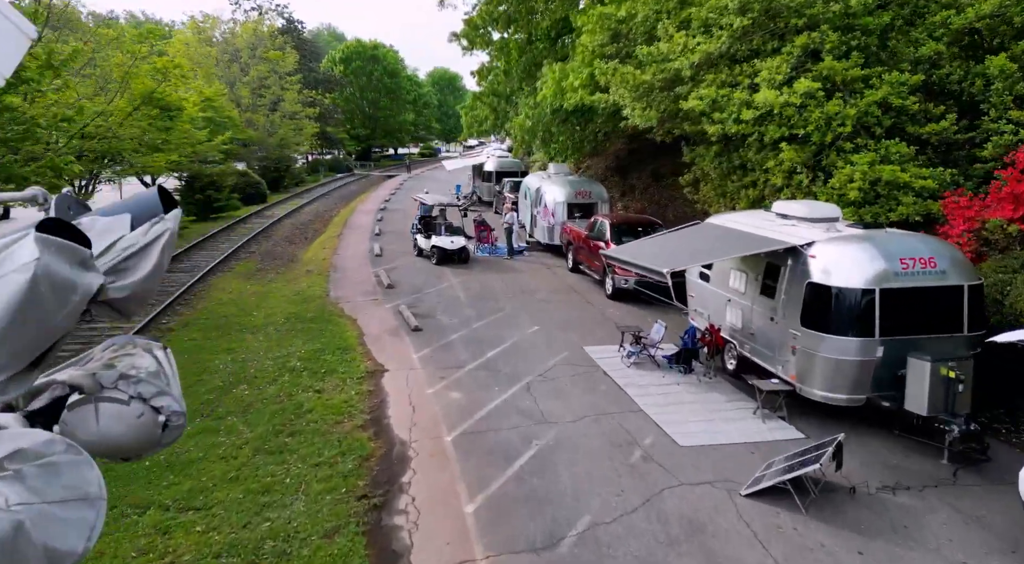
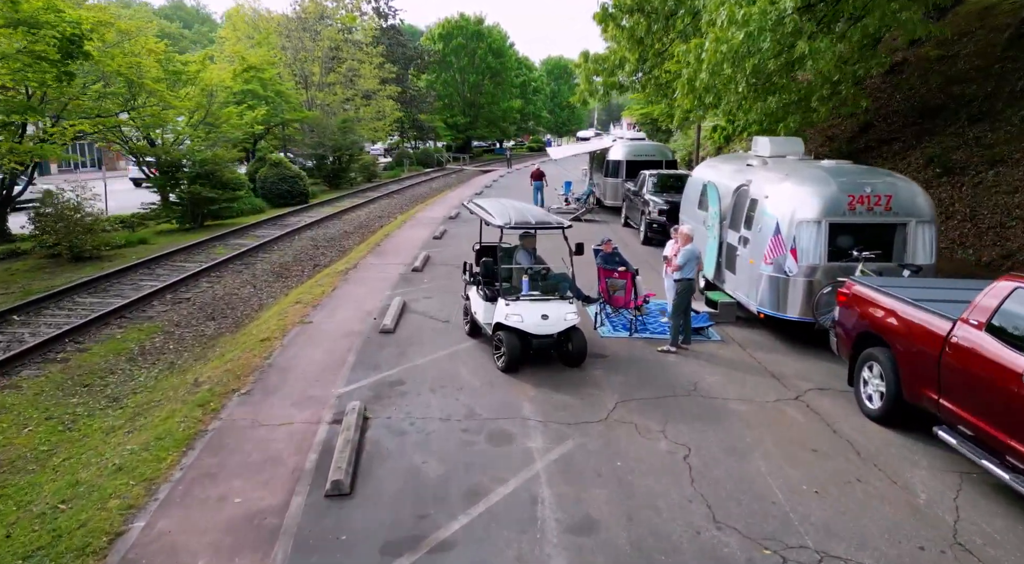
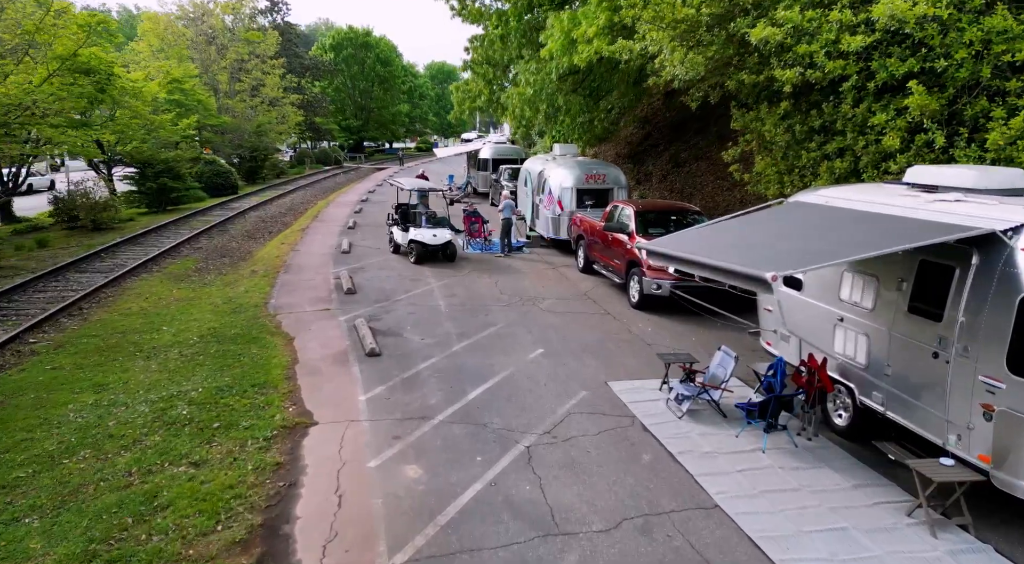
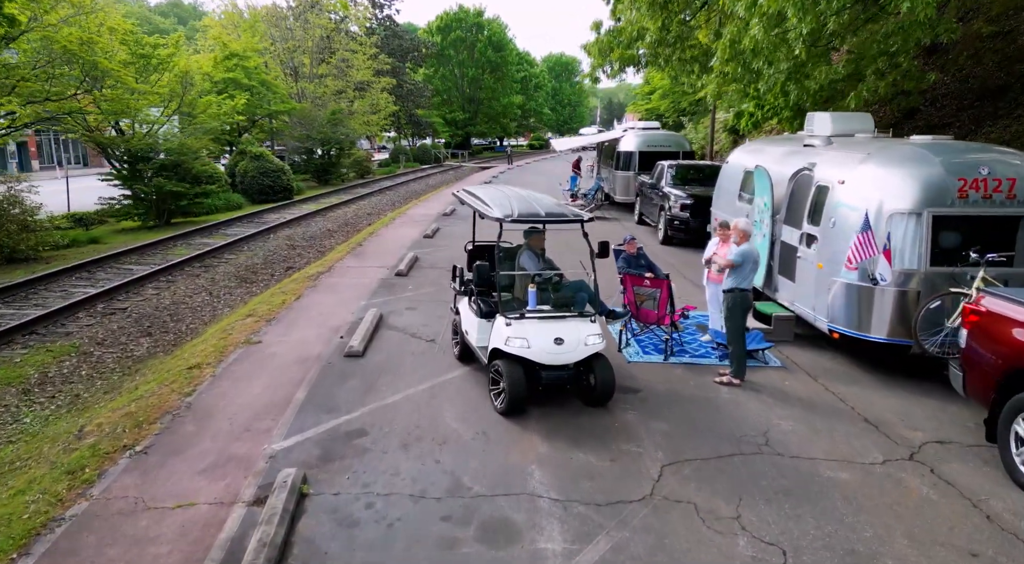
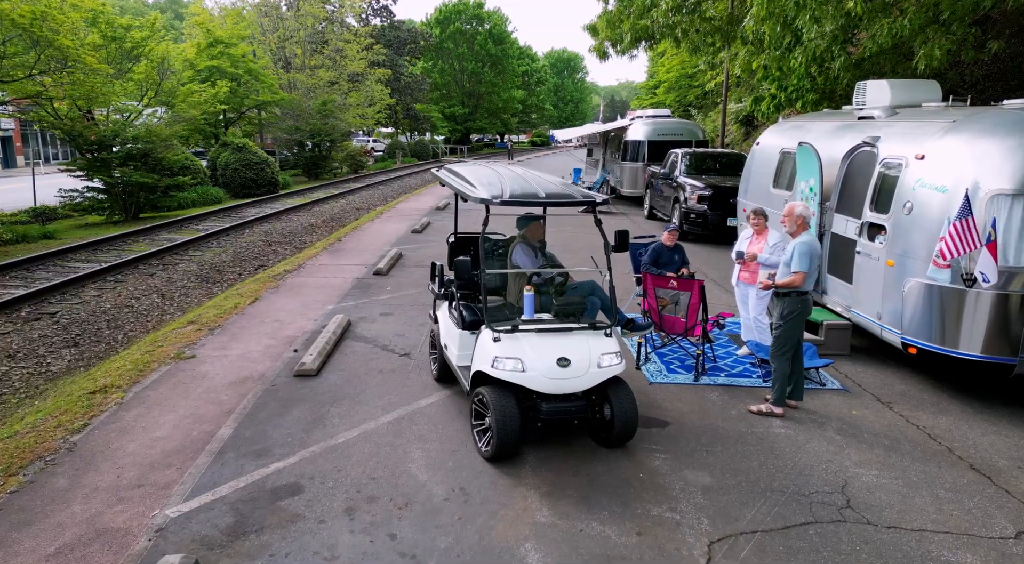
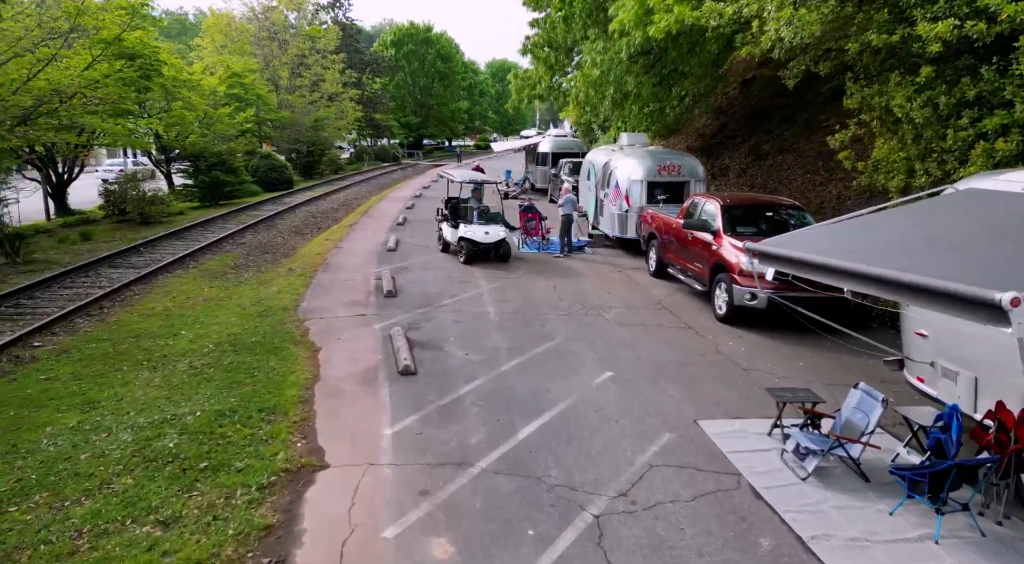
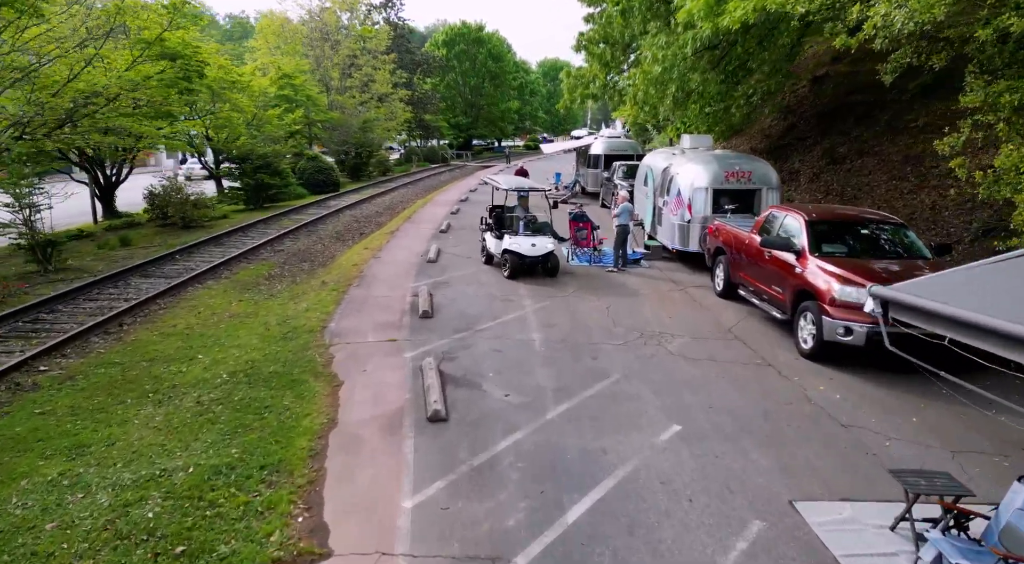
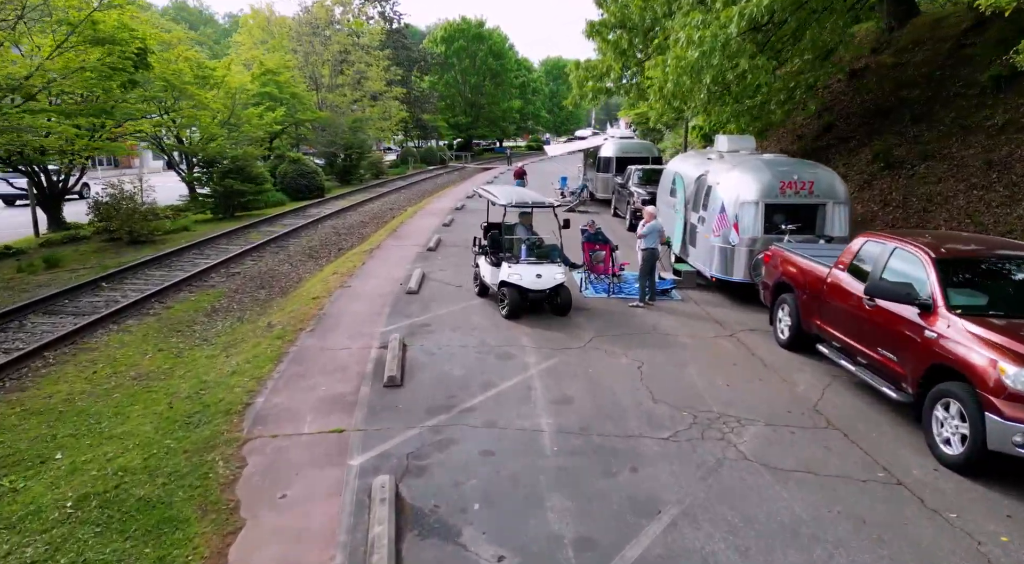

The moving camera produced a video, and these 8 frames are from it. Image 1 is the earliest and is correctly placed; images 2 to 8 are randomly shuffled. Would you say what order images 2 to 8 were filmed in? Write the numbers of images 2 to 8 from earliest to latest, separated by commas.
3, 6, 7, 8, 2, 4, 5
